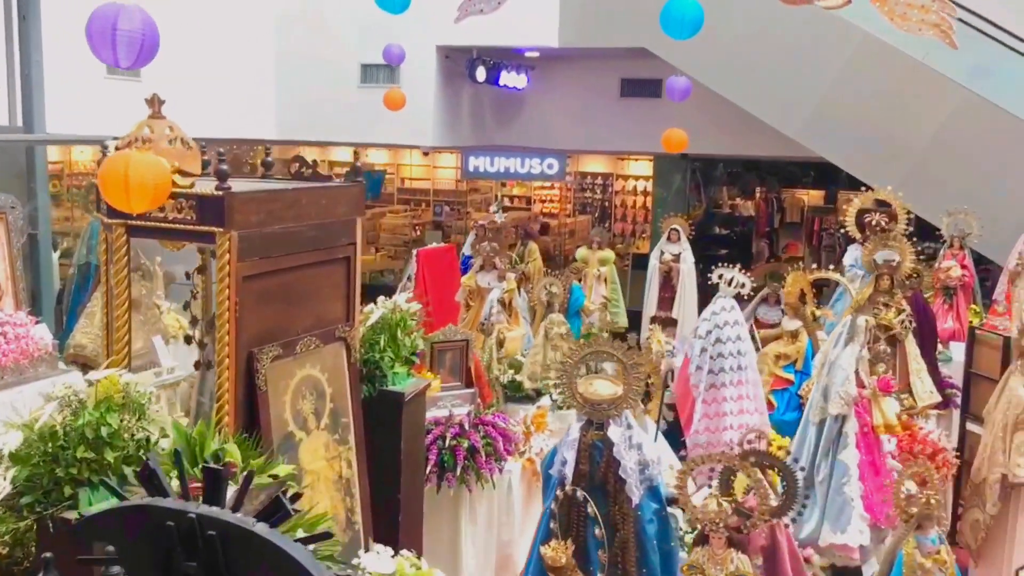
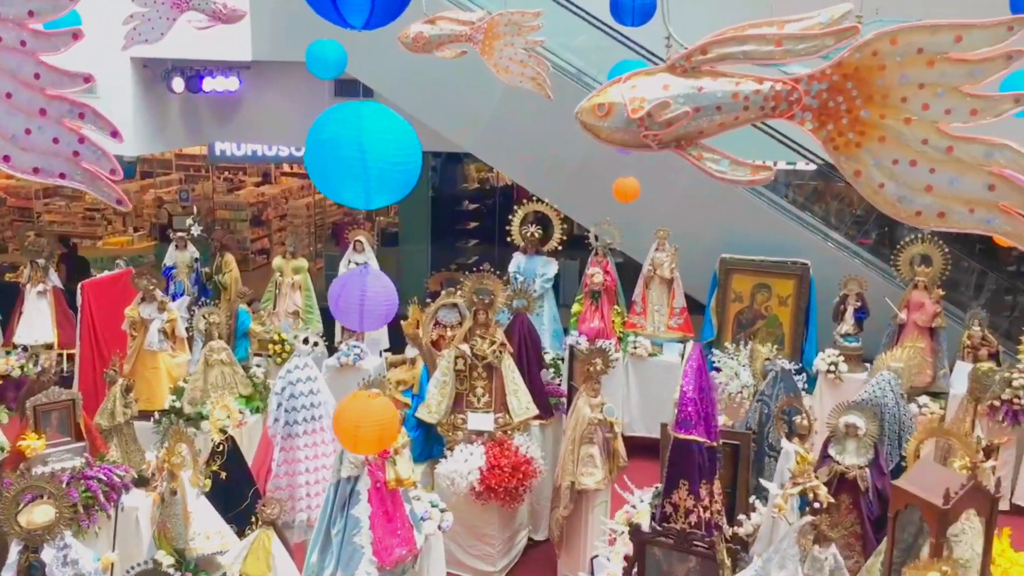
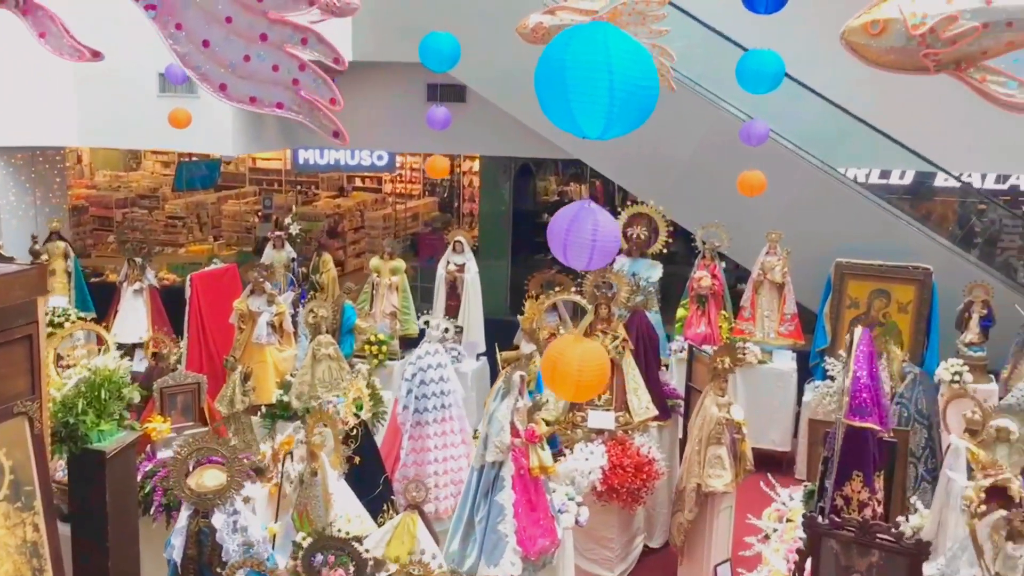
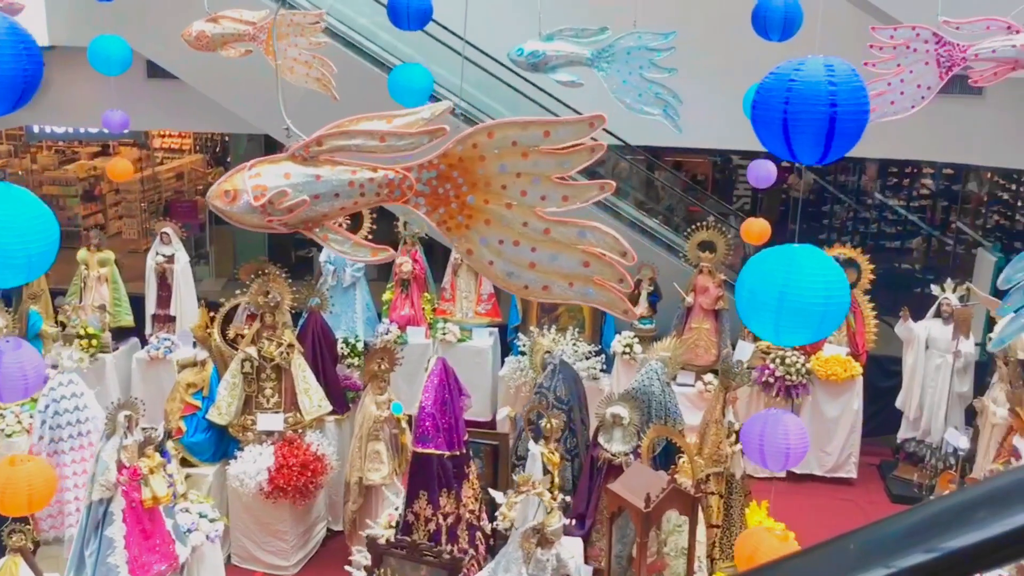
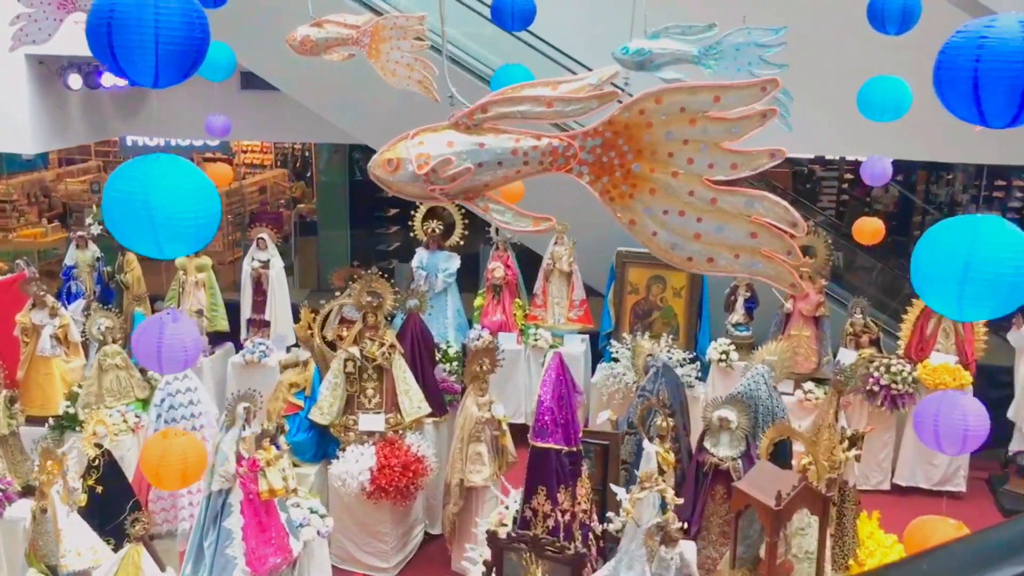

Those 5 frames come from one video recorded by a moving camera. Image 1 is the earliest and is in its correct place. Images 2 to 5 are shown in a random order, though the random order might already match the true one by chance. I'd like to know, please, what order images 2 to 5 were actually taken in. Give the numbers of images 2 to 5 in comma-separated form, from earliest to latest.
3, 2, 5, 4
